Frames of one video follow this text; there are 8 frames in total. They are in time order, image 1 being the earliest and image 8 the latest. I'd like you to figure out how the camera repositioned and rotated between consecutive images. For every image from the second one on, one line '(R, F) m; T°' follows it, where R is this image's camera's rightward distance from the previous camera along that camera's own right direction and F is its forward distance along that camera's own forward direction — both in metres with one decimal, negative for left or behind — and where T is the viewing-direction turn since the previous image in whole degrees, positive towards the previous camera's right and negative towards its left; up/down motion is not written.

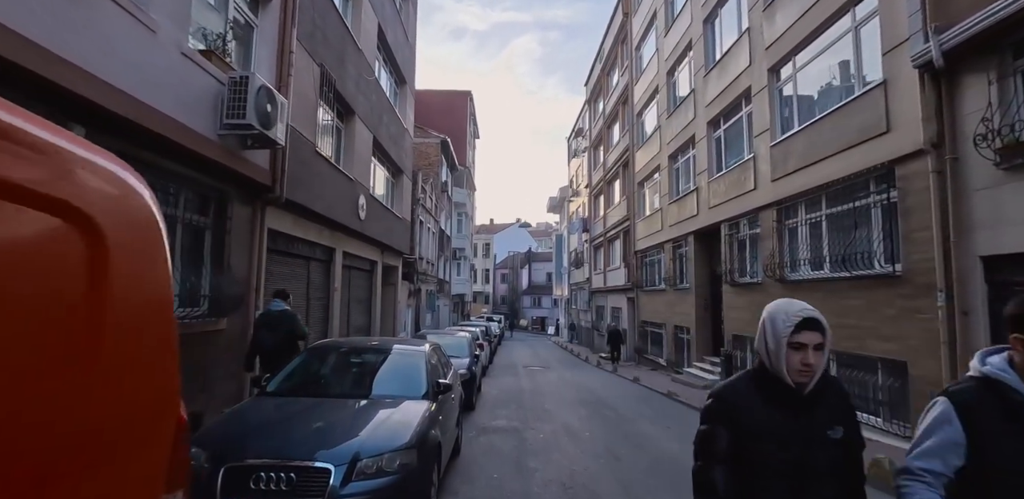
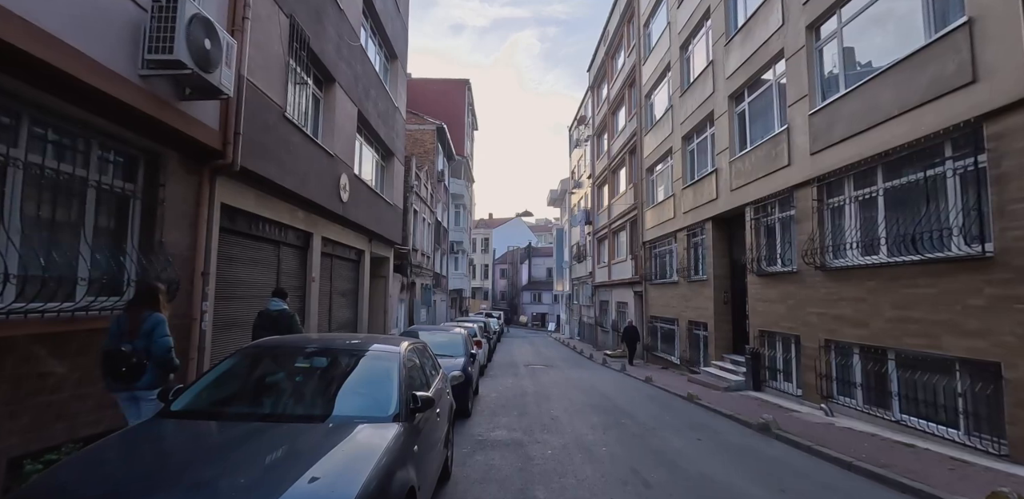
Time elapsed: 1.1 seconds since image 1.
(0.0, +1.5) m; 0°
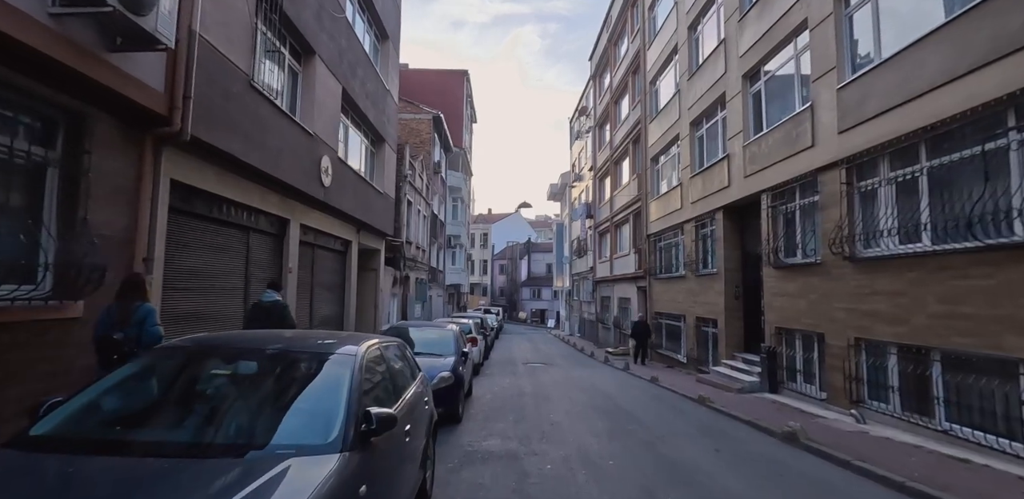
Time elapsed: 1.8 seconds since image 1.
(+0.1, +1.0) m; 0°
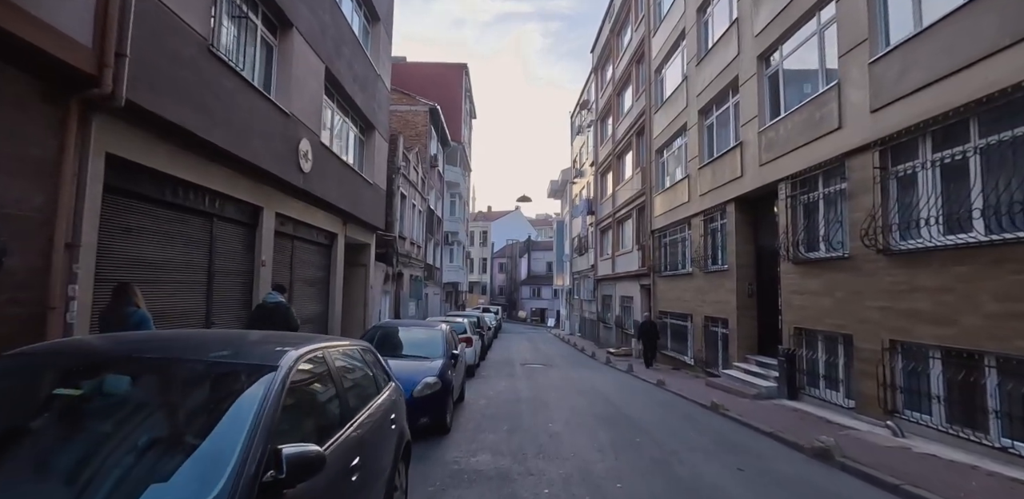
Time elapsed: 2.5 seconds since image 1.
(+0.1, +0.9) m; 0°
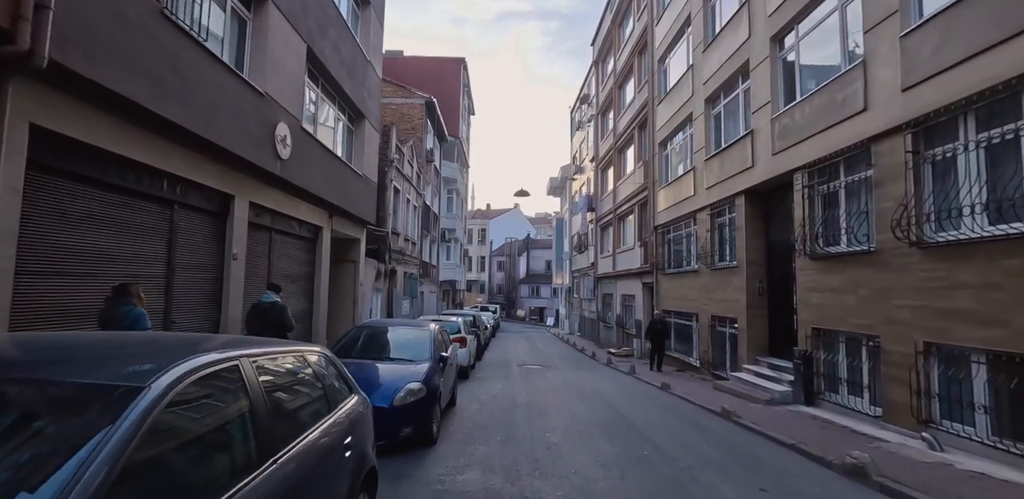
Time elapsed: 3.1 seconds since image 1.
(+0.1, +0.8) m; 0°
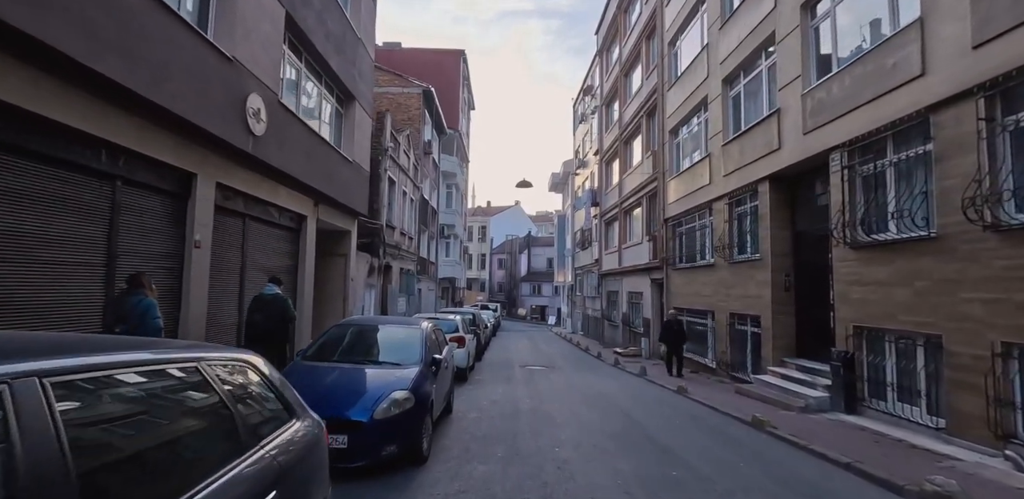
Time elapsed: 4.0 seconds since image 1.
(0.0, +1.1) m; 0°
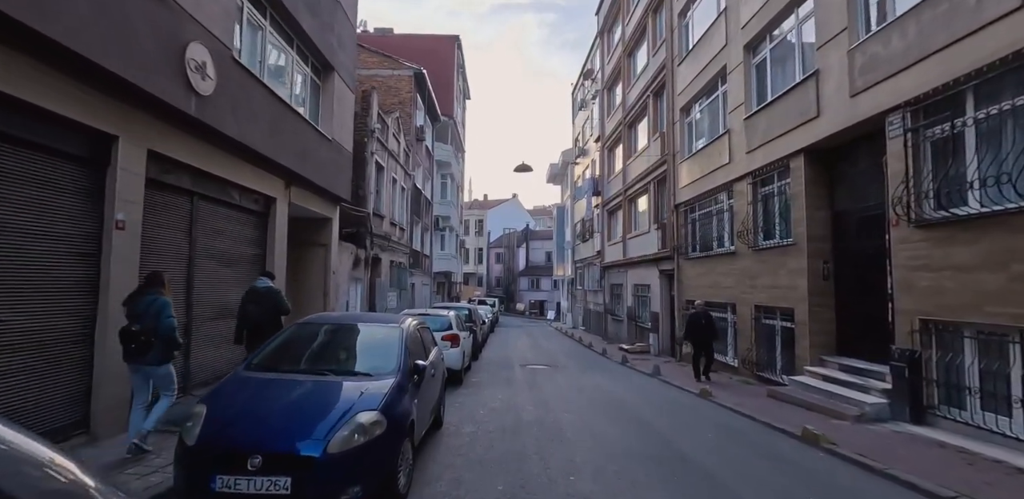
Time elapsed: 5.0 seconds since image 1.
(0.0, +1.4) m; 0°
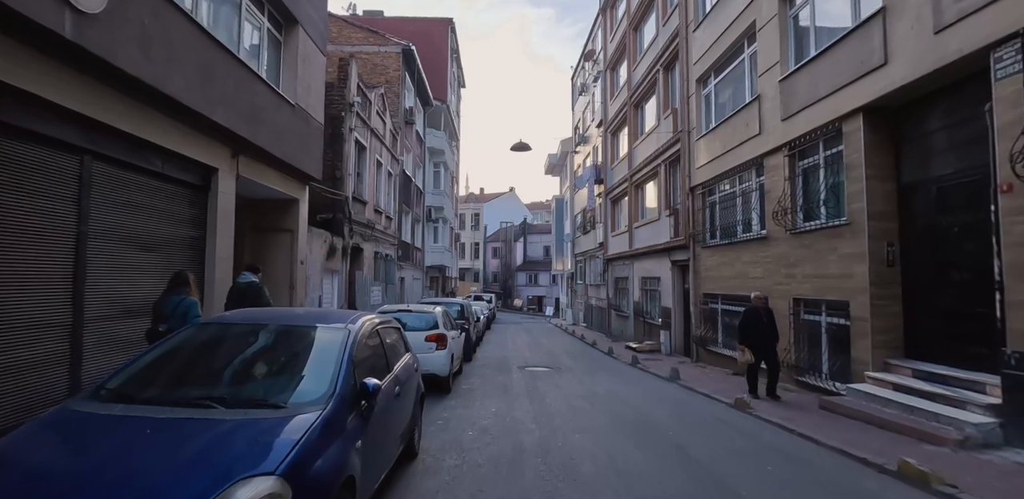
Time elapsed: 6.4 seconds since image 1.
(0.0, +1.8) m; 0°
